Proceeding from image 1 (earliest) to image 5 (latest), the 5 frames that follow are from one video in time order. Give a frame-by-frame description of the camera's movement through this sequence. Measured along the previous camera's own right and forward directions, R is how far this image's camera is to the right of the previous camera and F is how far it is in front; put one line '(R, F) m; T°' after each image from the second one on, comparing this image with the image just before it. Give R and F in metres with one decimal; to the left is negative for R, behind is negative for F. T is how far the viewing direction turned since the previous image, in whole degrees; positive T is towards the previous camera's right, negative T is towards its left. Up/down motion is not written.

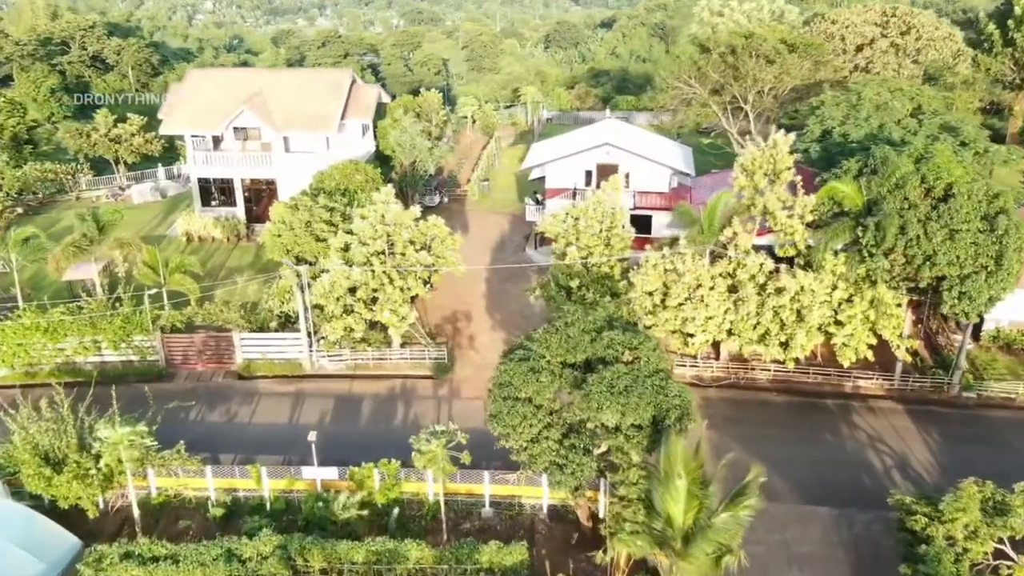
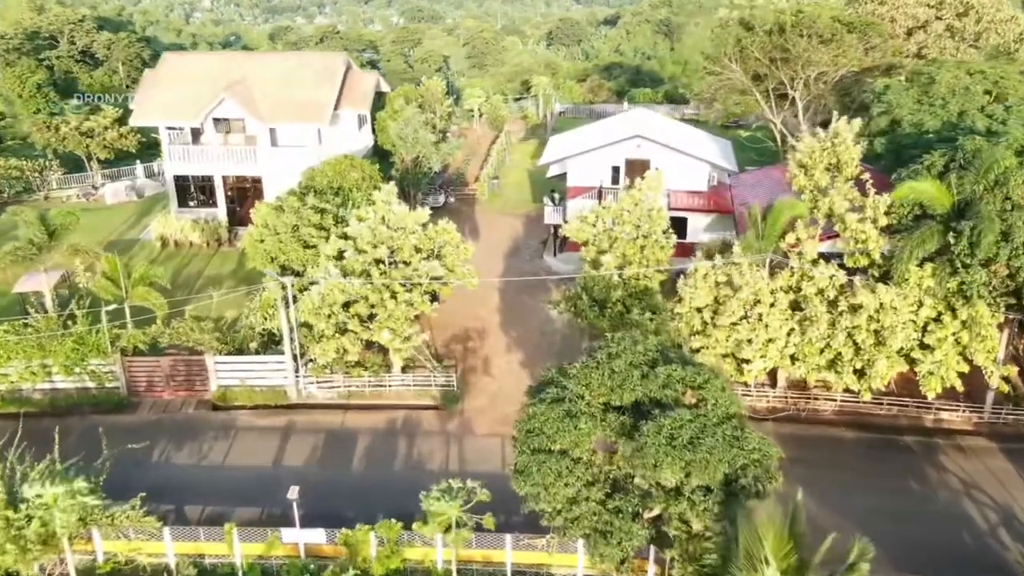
(-0.6, +4.3) m; 0°
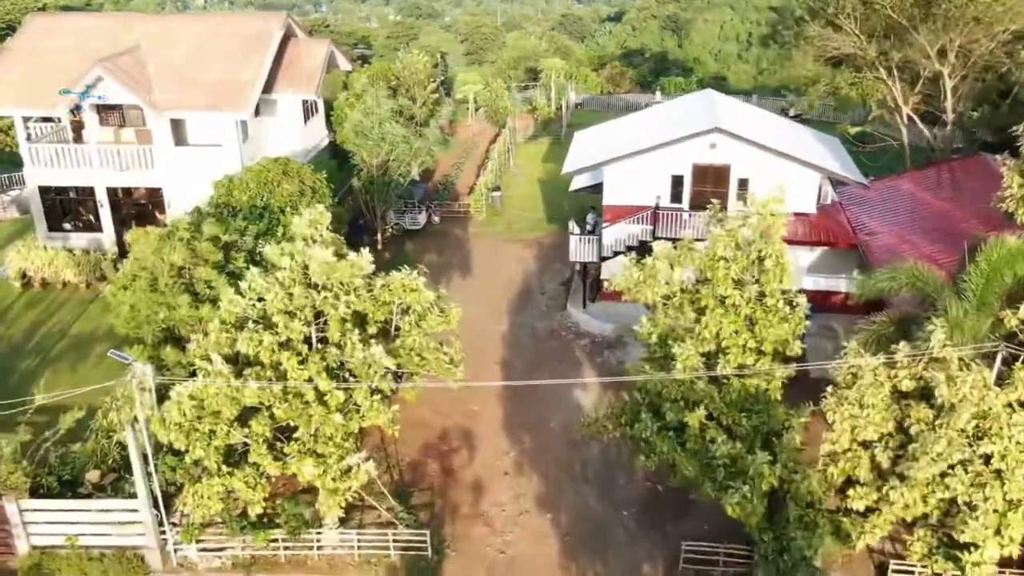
(-0.2, +10.4) m; 0°
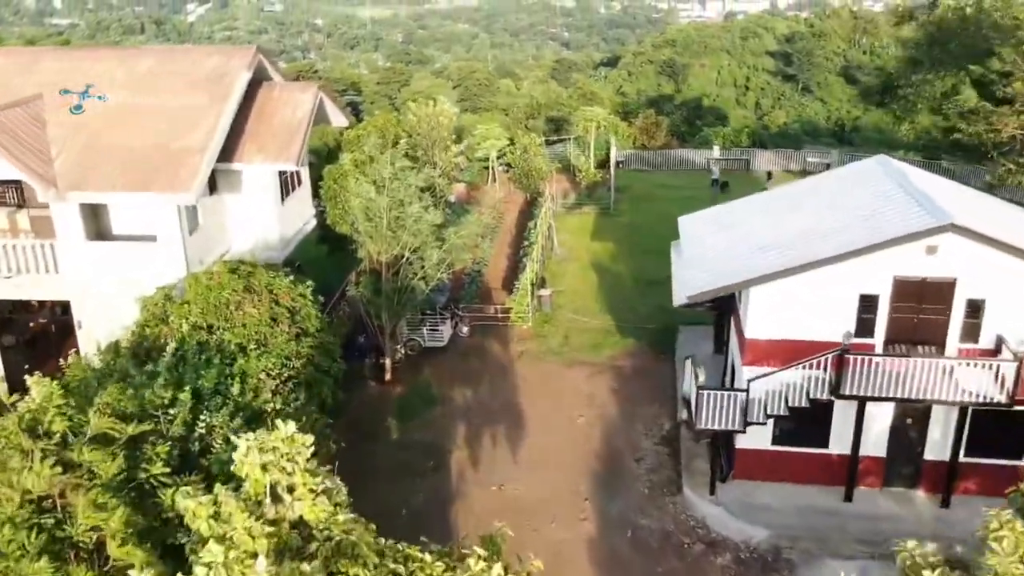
(-1.5, +7.7) m; +1°
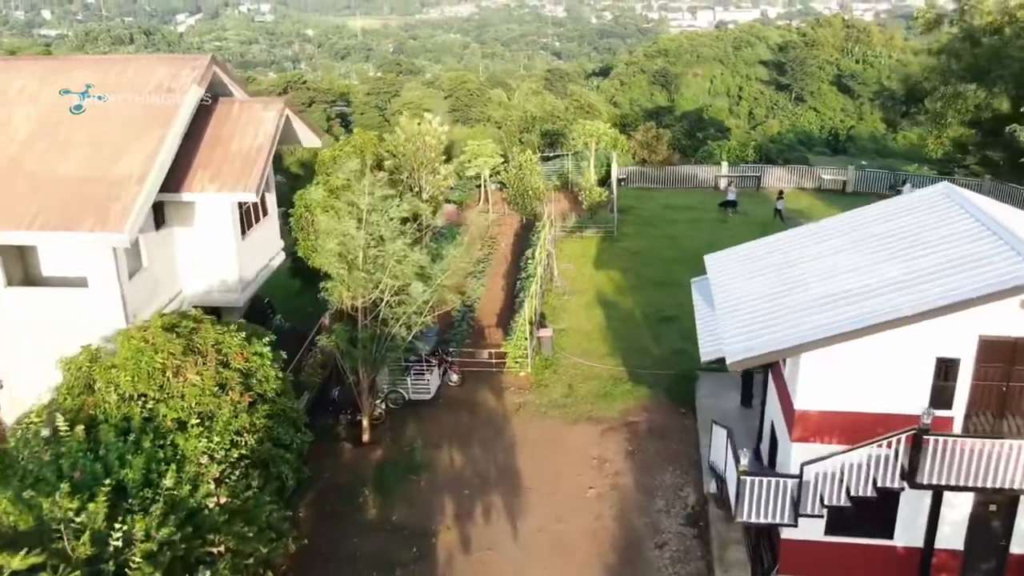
(-0.1, +2.4) m; 0°
